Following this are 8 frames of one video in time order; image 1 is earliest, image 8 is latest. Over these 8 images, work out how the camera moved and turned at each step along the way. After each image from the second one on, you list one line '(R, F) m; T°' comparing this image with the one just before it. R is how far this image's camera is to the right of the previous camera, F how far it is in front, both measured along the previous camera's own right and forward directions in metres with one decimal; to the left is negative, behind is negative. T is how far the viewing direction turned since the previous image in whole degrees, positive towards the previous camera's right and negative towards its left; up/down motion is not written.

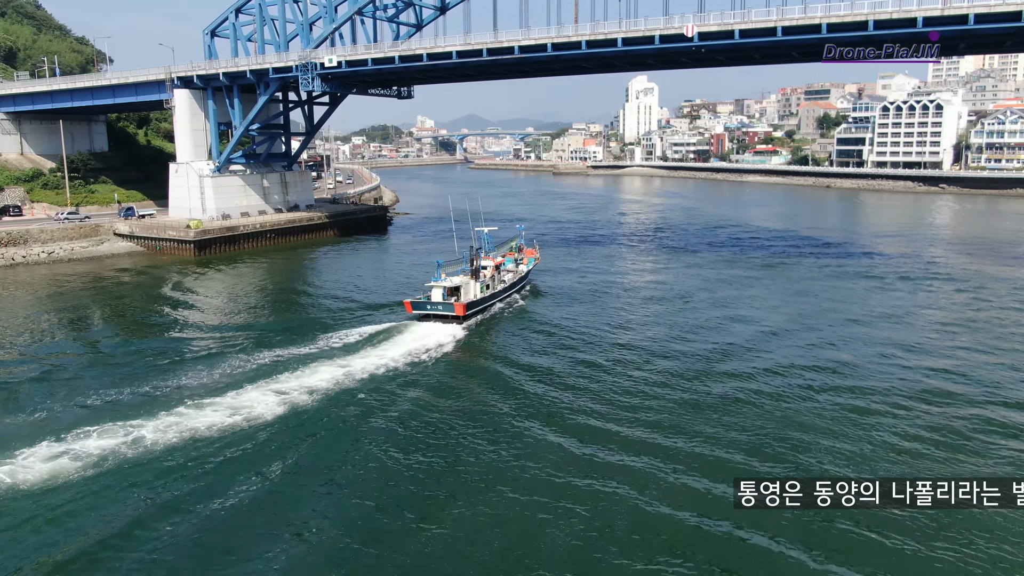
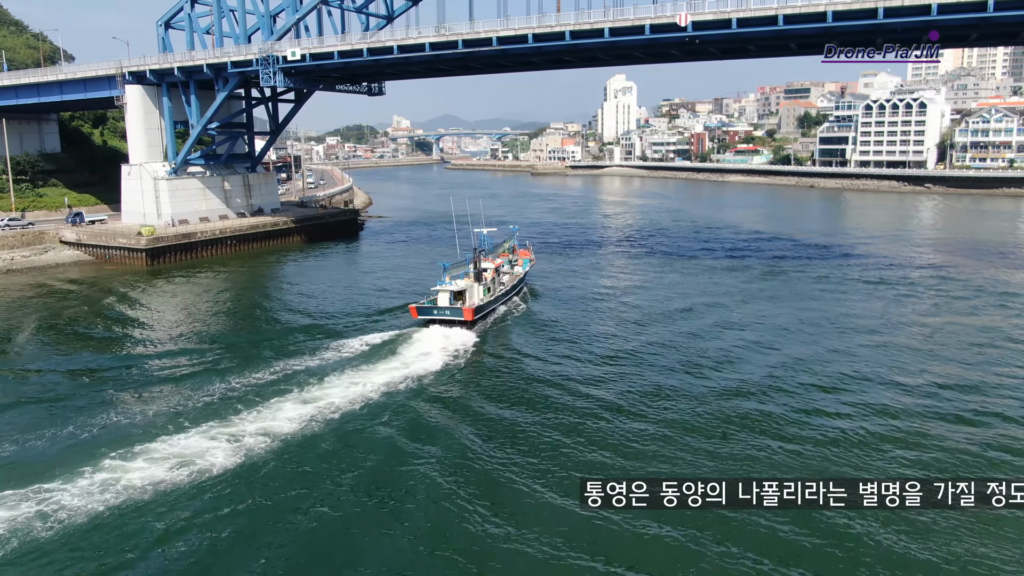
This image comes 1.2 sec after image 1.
(0.0, +1.0) m; +2°
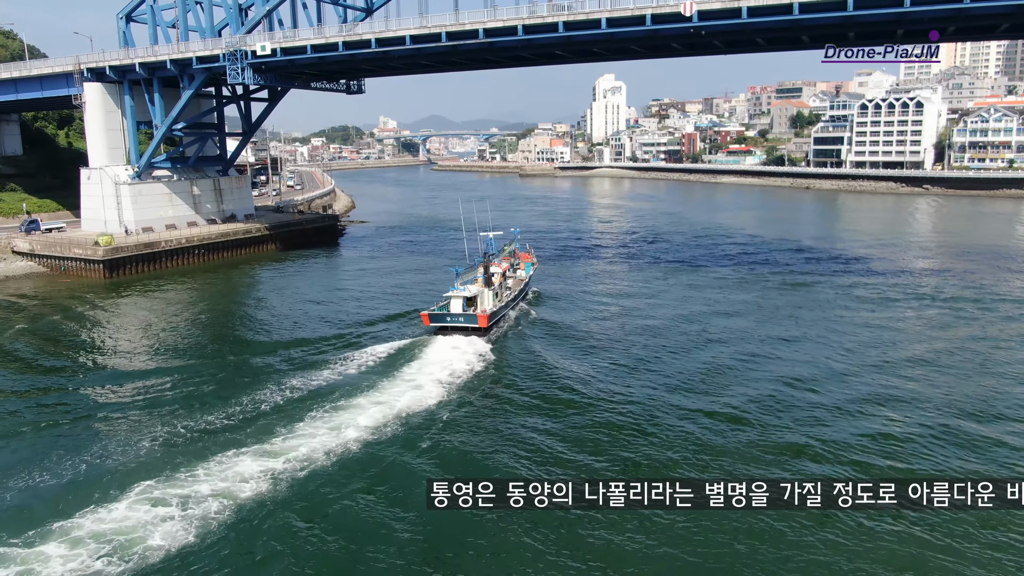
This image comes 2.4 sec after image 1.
(0.0, +1.0) m; +1°
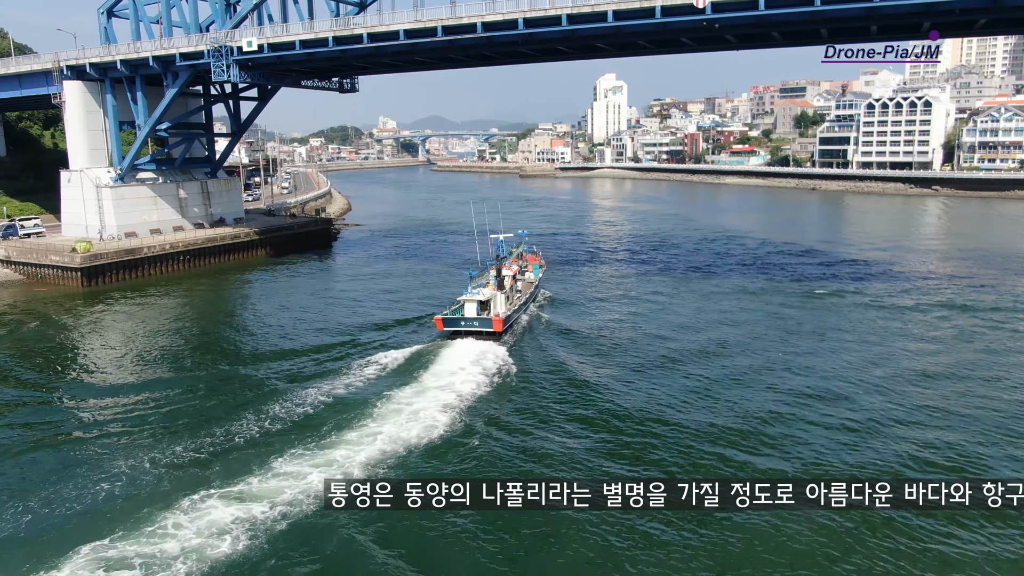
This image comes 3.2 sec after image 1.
(0.0, +0.7) m; 0°
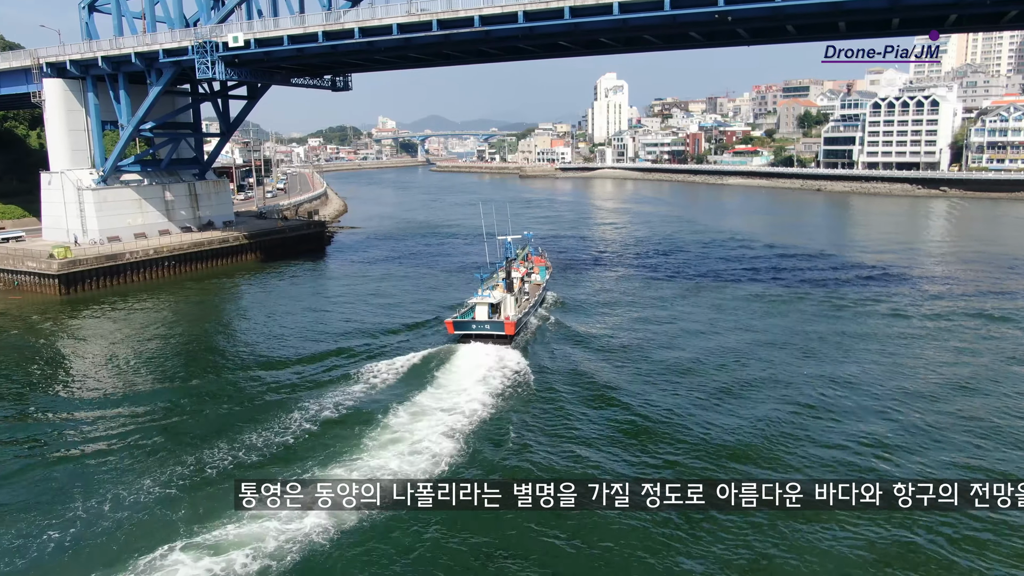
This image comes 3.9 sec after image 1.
(0.0, +0.6) m; 0°
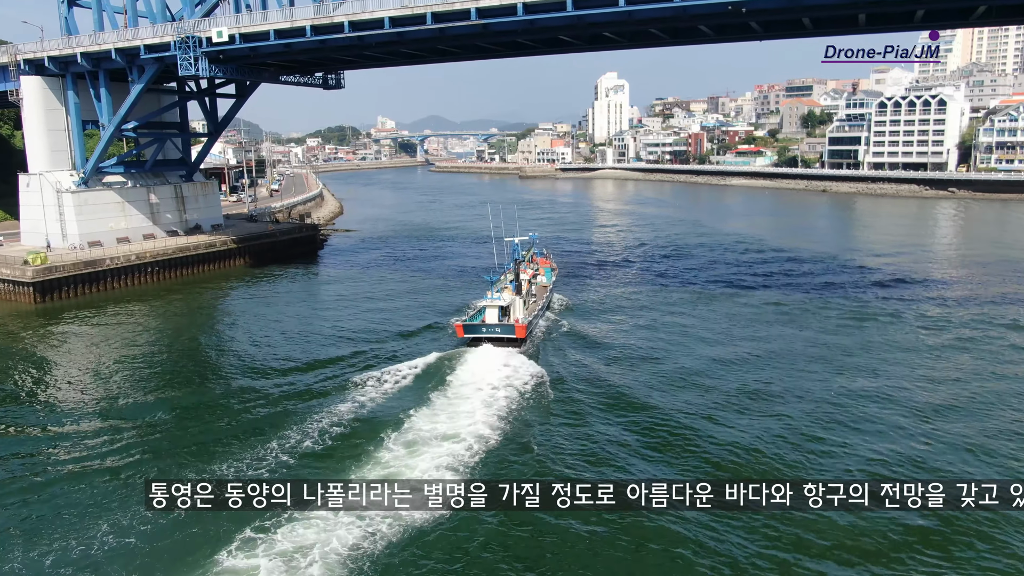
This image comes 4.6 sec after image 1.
(0.0, +0.6) m; 0°
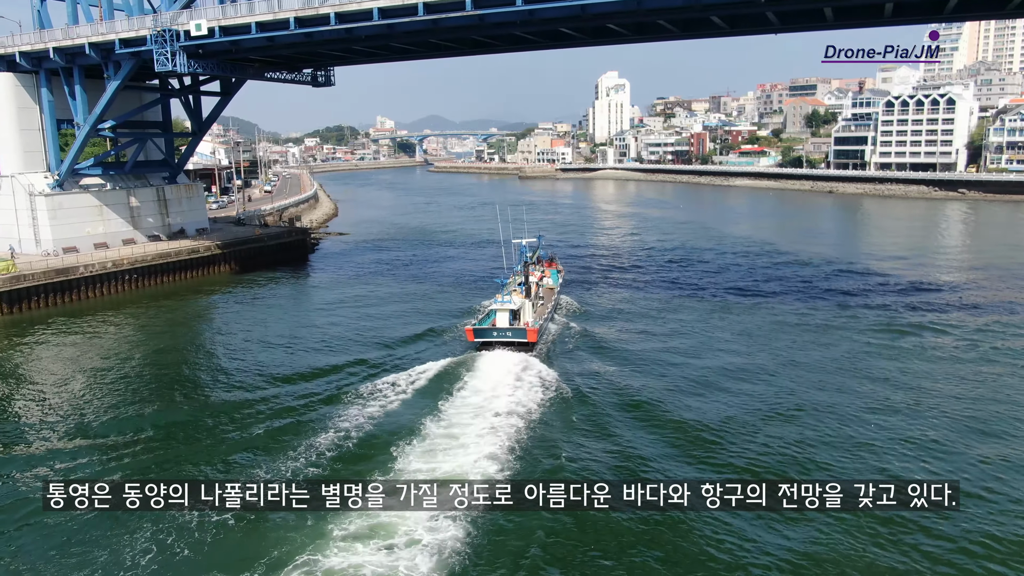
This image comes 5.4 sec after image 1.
(0.0, +0.7) m; 0°
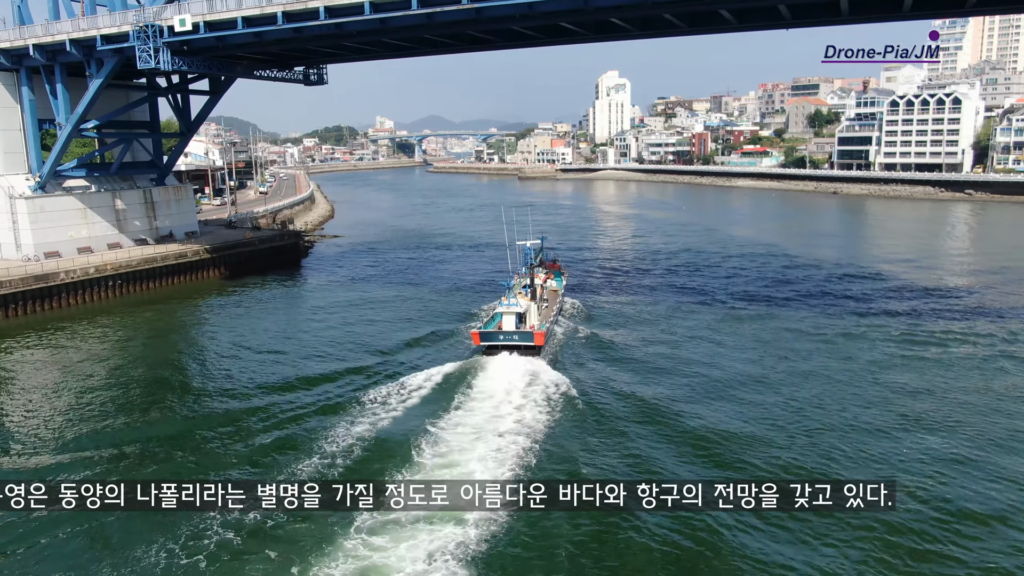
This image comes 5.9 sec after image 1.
(0.0, +0.5) m; 0°
